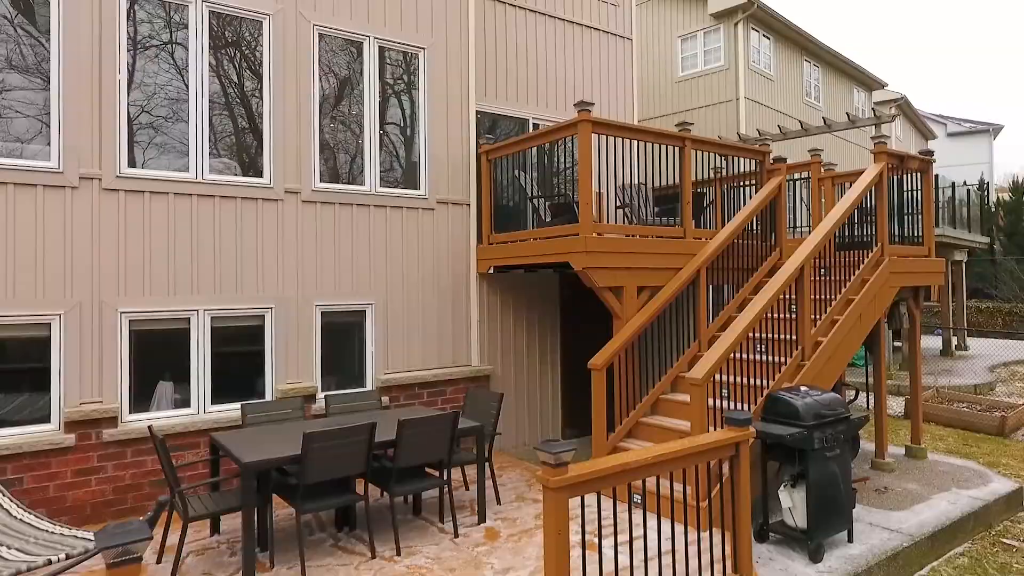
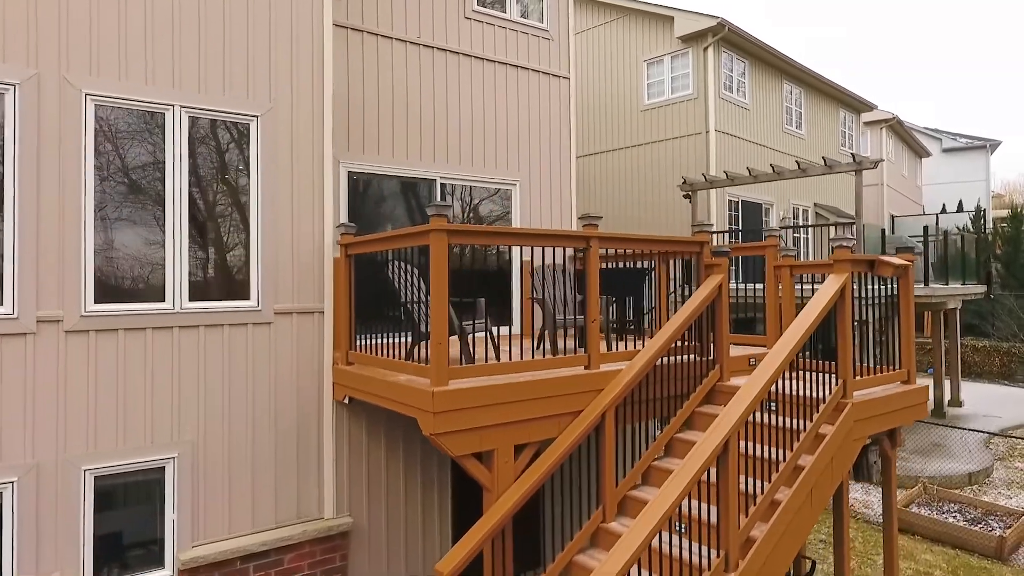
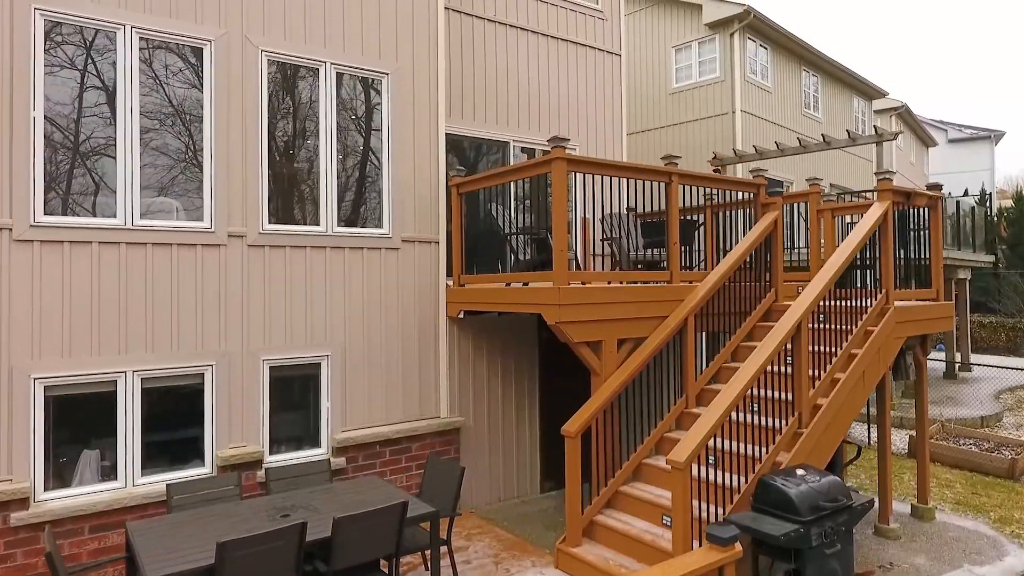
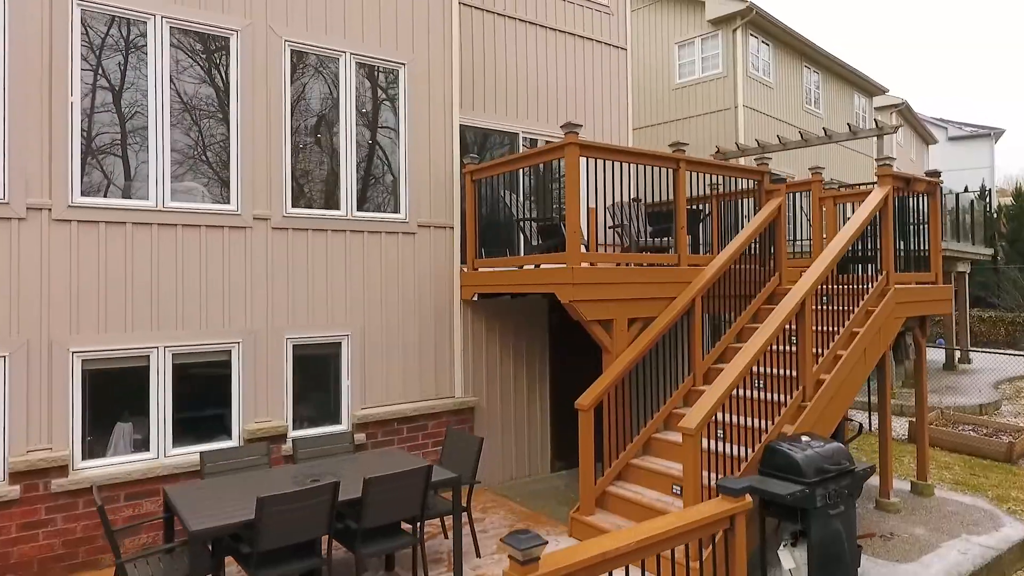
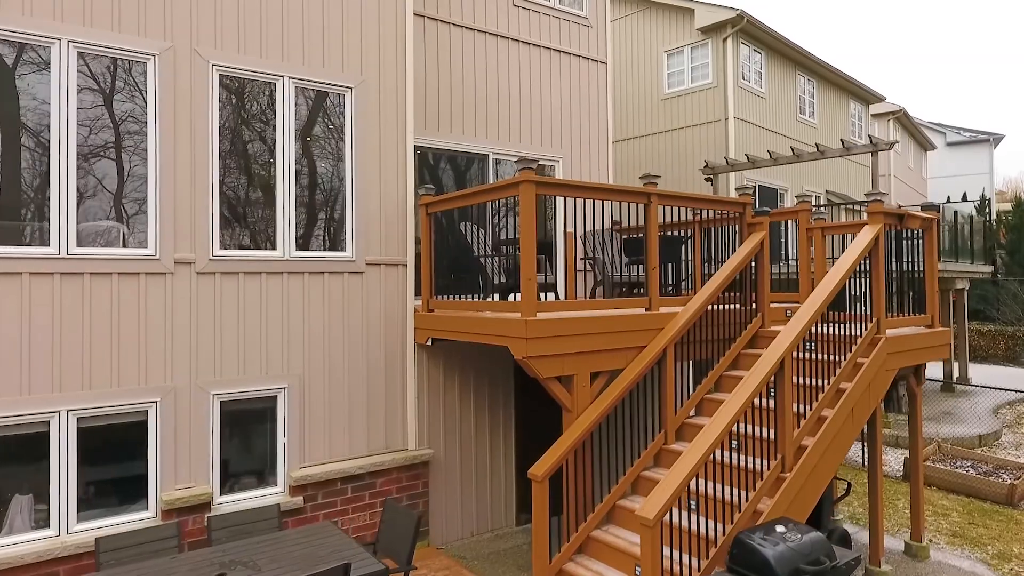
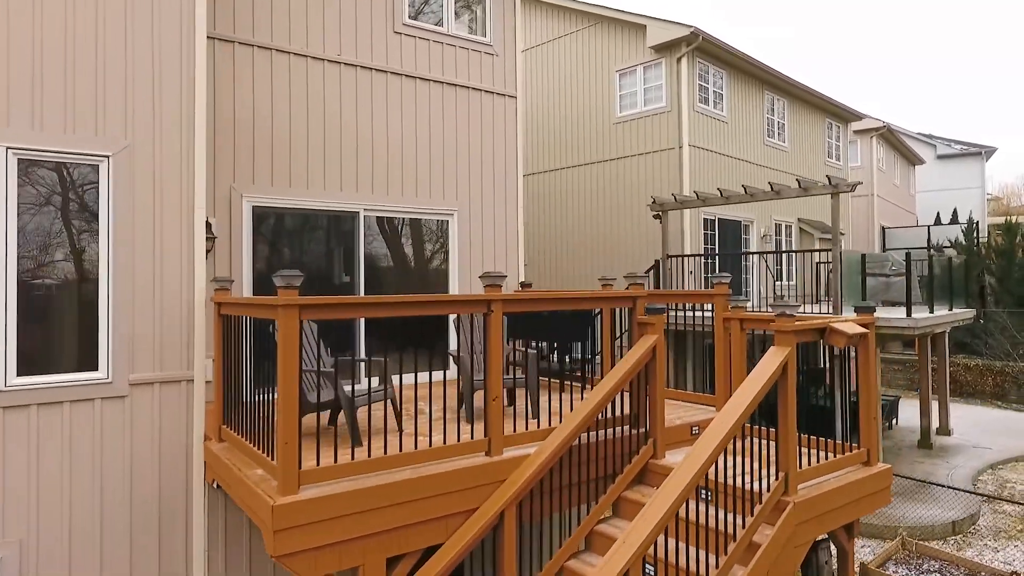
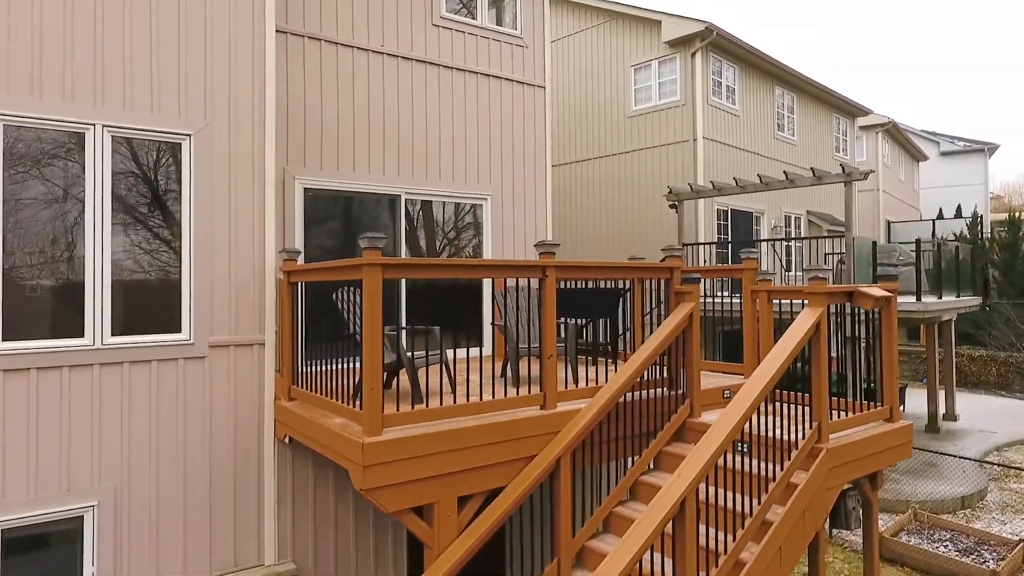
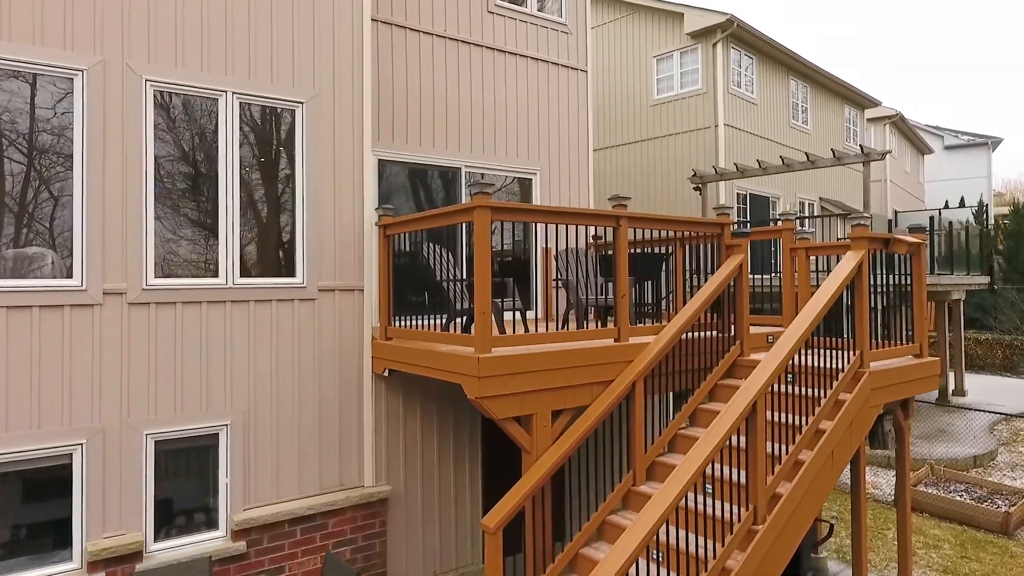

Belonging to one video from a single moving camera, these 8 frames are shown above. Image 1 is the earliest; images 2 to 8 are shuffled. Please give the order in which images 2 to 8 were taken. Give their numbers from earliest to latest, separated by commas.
4, 3, 5, 8, 2, 7, 6
